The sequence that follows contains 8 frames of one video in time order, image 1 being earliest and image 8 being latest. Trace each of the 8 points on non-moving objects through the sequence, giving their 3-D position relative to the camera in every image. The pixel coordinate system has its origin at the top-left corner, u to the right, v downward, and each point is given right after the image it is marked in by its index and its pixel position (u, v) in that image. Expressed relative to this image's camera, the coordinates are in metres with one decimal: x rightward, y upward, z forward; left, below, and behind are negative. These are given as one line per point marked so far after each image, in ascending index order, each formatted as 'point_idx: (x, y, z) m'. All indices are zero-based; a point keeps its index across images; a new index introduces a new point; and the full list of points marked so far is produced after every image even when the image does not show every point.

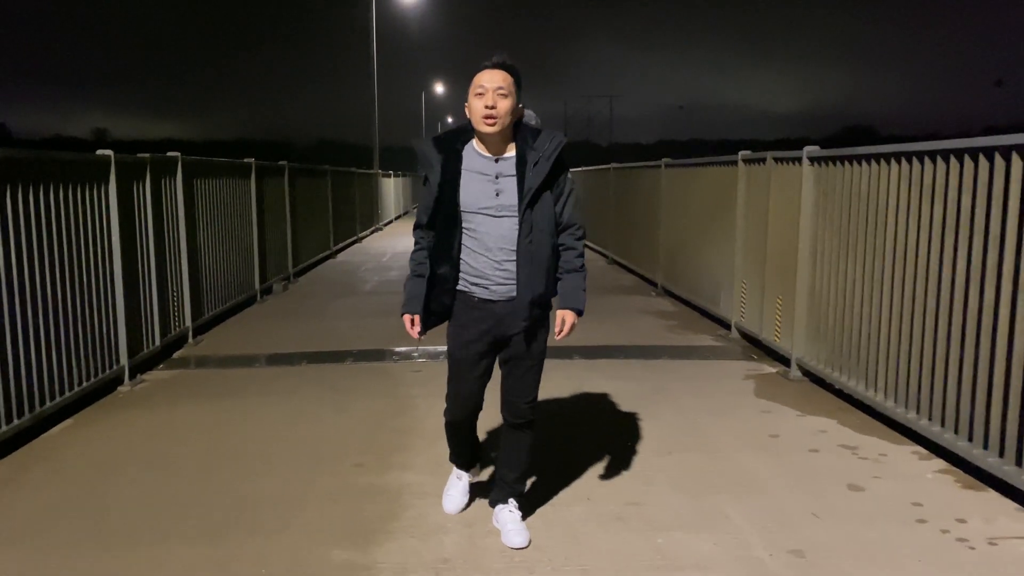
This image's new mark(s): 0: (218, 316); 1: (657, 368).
0: (-2.8, -0.3, +7.9) m
1: (+1.1, -0.6, +6.2) m
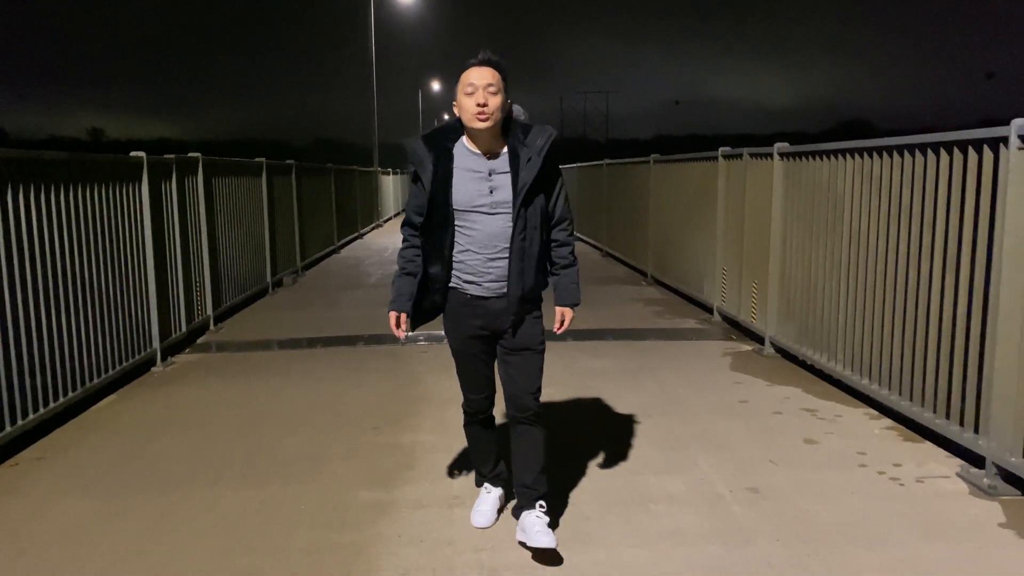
0: (-2.8, -0.2, +8.5) m
1: (+1.1, -0.5, +6.7) m
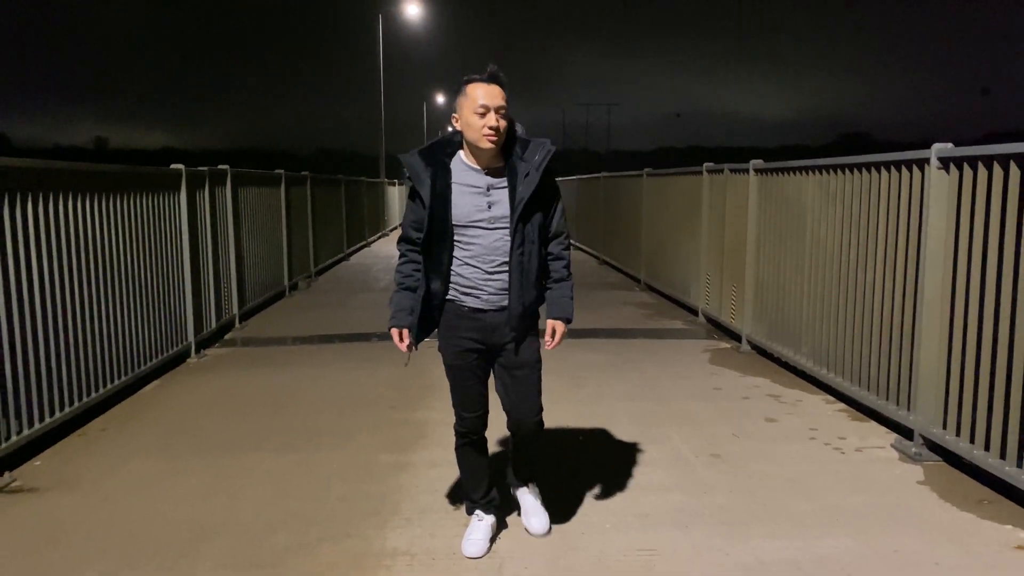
0: (-2.8, -0.2, +9.1) m
1: (+1.1, -0.5, +7.4) m
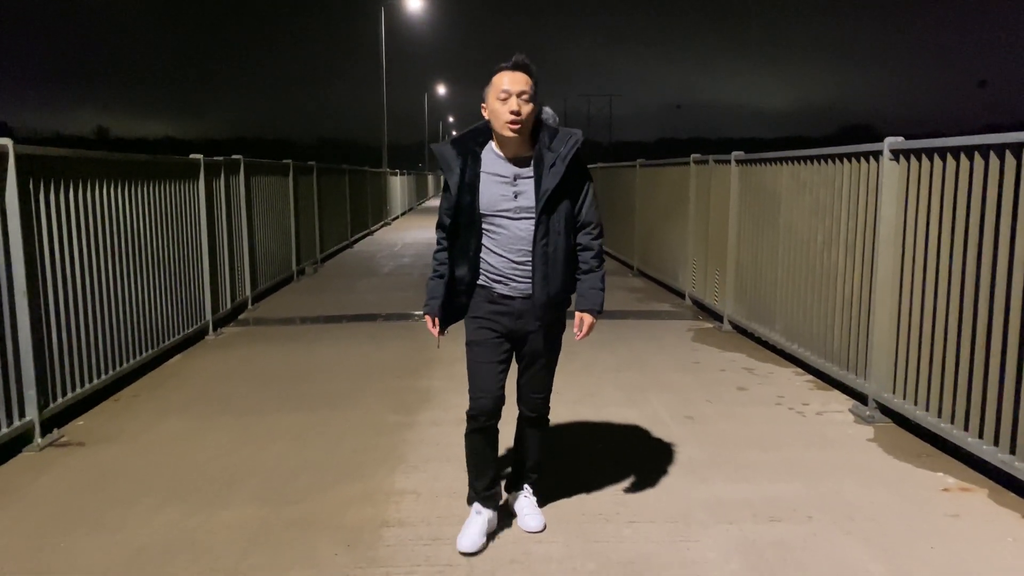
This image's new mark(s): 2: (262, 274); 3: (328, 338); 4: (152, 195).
0: (-2.8, 0.0, +9.6) m
1: (+1.0, -0.4, +7.9) m
2: (-2.8, +0.2, +9.4) m
3: (-1.6, -0.4, +7.4) m
4: (-2.8, +0.7, +6.4) m
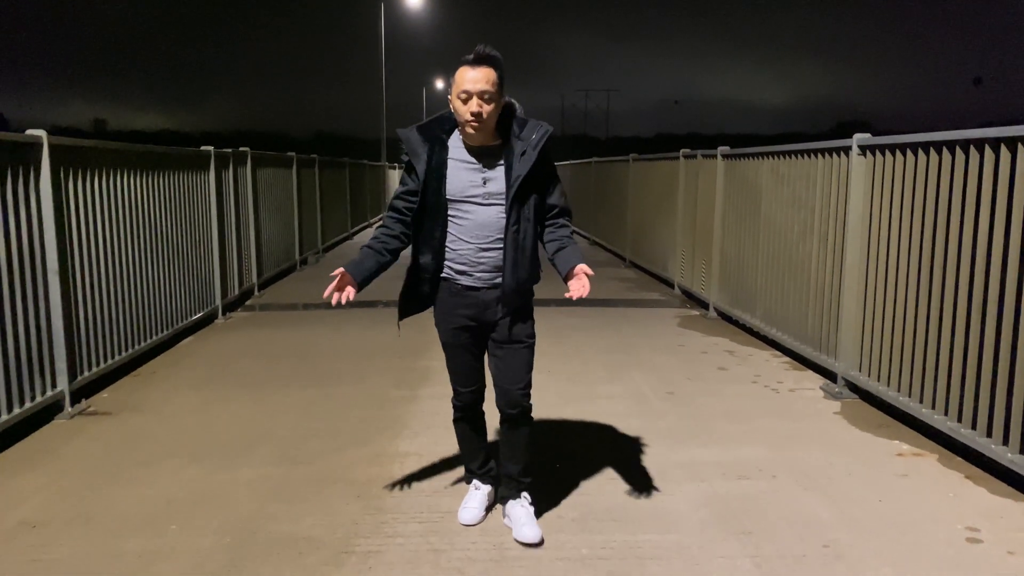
0: (-2.9, +0.1, +10.0) m
1: (+1.0, -0.2, +8.2) m
2: (-2.8, +0.3, +9.7) m
3: (-1.7, -0.3, +7.7) m
4: (-2.8, +0.8, +6.8) m
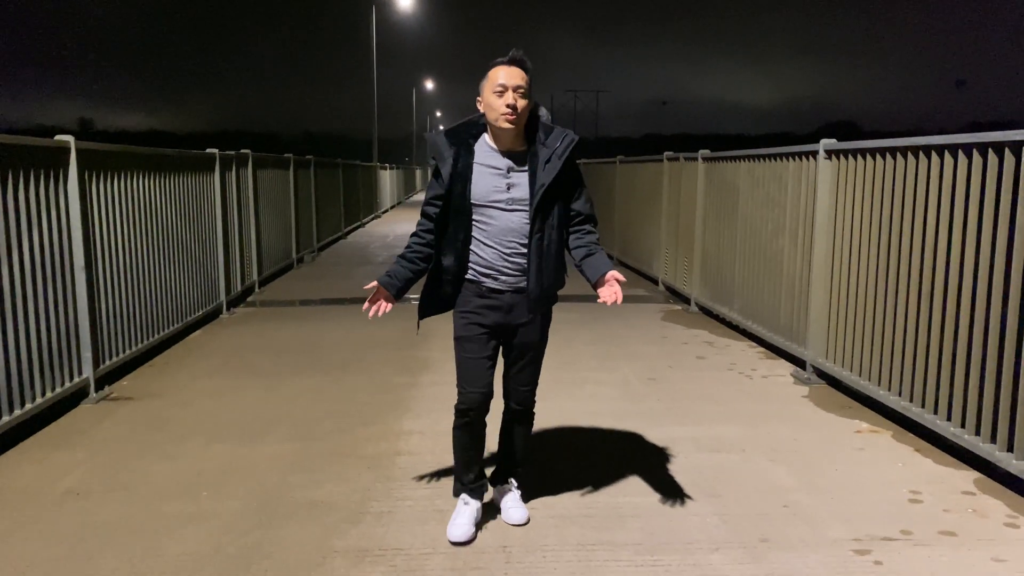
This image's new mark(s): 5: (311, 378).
0: (-3.0, +0.2, +10.4) m
1: (+0.9, -0.2, +8.7) m
2: (-3.0, +0.3, +10.1) m
3: (-1.7, -0.3, +8.1) m
4: (-2.9, +0.9, +7.1) m
5: (-1.4, -0.6, +5.7) m
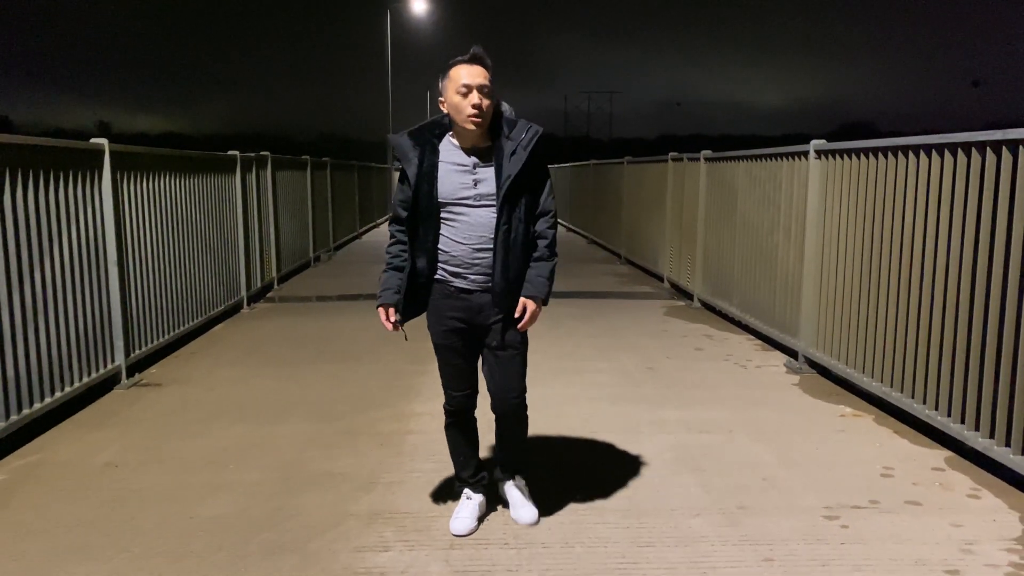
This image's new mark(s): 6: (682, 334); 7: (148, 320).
0: (-2.9, +0.2, +10.7) m
1: (+1.0, -0.2, +9.0) m
2: (-2.8, +0.4, +10.5) m
3: (-1.7, -0.2, +8.4) m
4: (-2.8, +0.9, +7.5) m
5: (-1.3, -0.6, +6.0) m
6: (+1.5, -0.4, +7.2) m
7: (-2.7, -0.2, +6.2) m
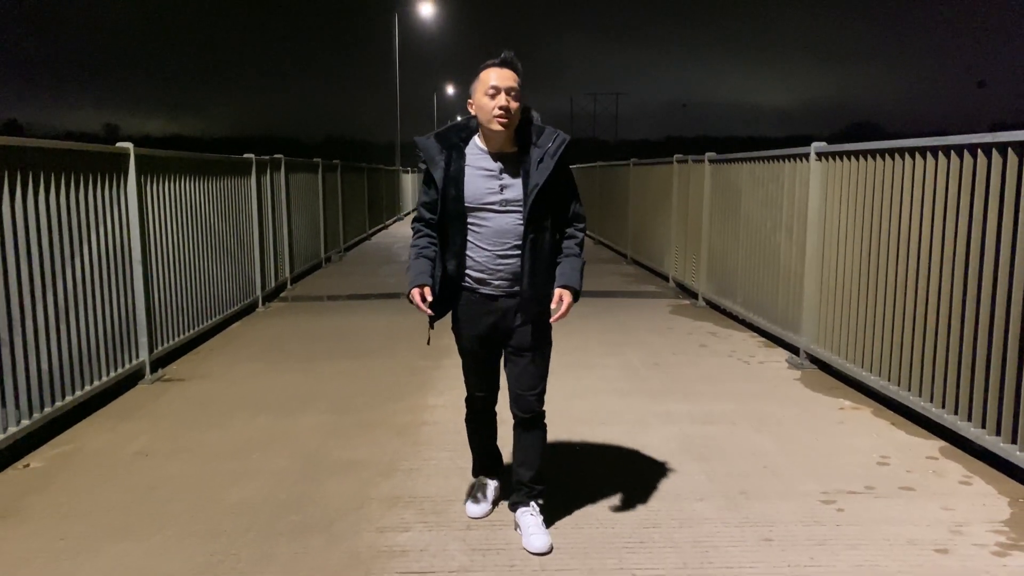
0: (-2.8, +0.2, +10.9) m
1: (+1.1, -0.2, +9.1) m
2: (-2.7, +0.4, +10.7) m
3: (-1.6, -0.2, +8.6) m
4: (-2.7, +0.9, +7.7) m
5: (-1.3, -0.6, +6.2) m
6: (+1.5, -0.4, +7.4) m
7: (-2.6, -0.2, +6.4) m
